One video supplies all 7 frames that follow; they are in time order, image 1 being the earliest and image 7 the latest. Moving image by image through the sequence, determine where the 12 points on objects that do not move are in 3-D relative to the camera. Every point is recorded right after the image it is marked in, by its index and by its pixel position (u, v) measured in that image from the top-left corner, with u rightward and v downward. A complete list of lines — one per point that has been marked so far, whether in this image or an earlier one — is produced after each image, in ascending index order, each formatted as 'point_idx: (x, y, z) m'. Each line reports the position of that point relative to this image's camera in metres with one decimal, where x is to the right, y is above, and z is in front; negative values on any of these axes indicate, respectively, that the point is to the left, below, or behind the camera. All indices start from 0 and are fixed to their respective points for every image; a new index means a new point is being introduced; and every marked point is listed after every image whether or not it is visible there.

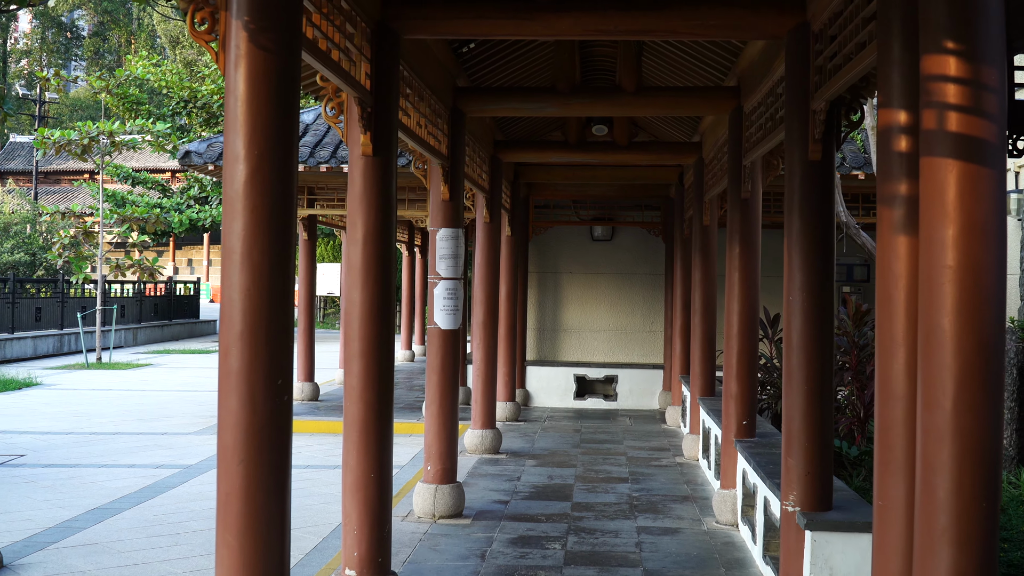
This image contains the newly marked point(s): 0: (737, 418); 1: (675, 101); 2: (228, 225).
0: (+1.5, -0.9, +5.8) m
1: (+1.1, +1.2, +5.8) m
2: (-0.8, +0.2, +2.7) m
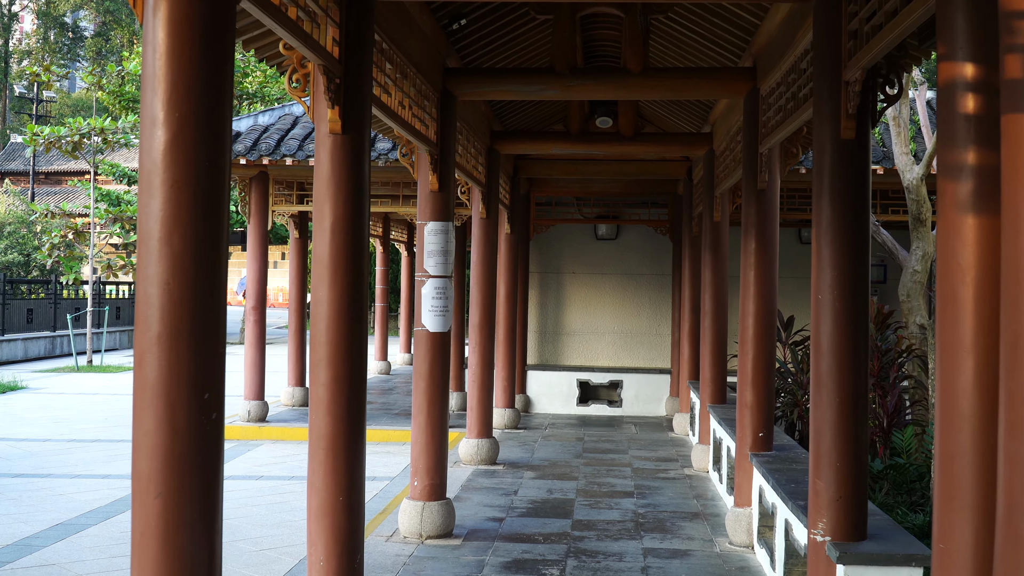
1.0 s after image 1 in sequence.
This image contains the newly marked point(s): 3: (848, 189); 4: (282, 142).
0: (+1.4, -0.9, +5.3) m
1: (+1.0, +1.2, +5.3) m
2: (-0.9, +0.2, +2.2) m
3: (+1.3, +0.4, +3.4) m
4: (-2.2, +1.4, +8.6) m
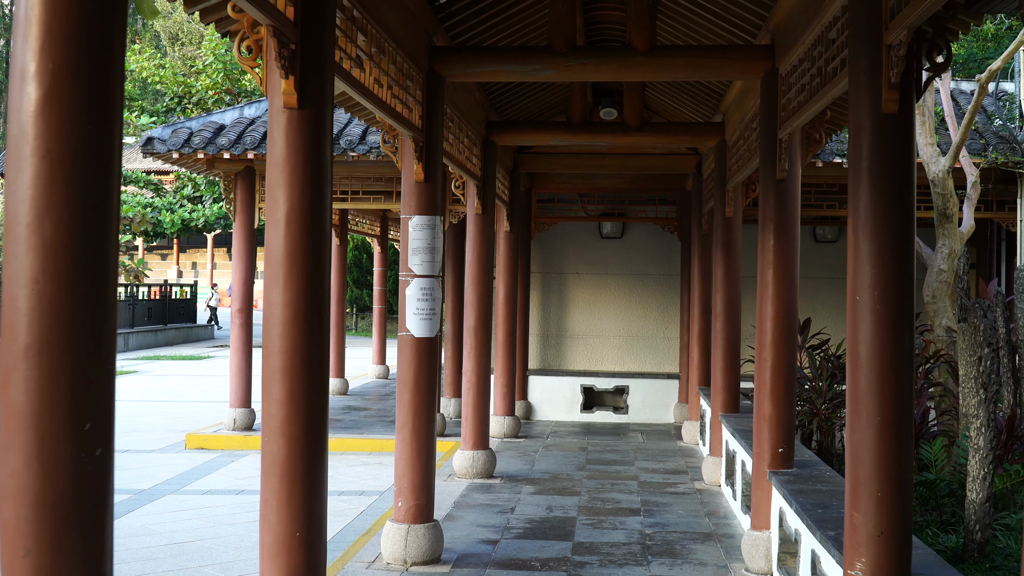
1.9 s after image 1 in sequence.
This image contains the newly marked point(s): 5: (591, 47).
0: (+1.4, -0.9, +4.8) m
1: (+1.0, +1.2, +4.9) m
2: (-1.0, +0.2, +1.7) m
3: (+1.2, +0.4, +2.9) m
4: (-2.2, +1.4, +8.2) m
5: (+0.4, +1.3, +4.9) m
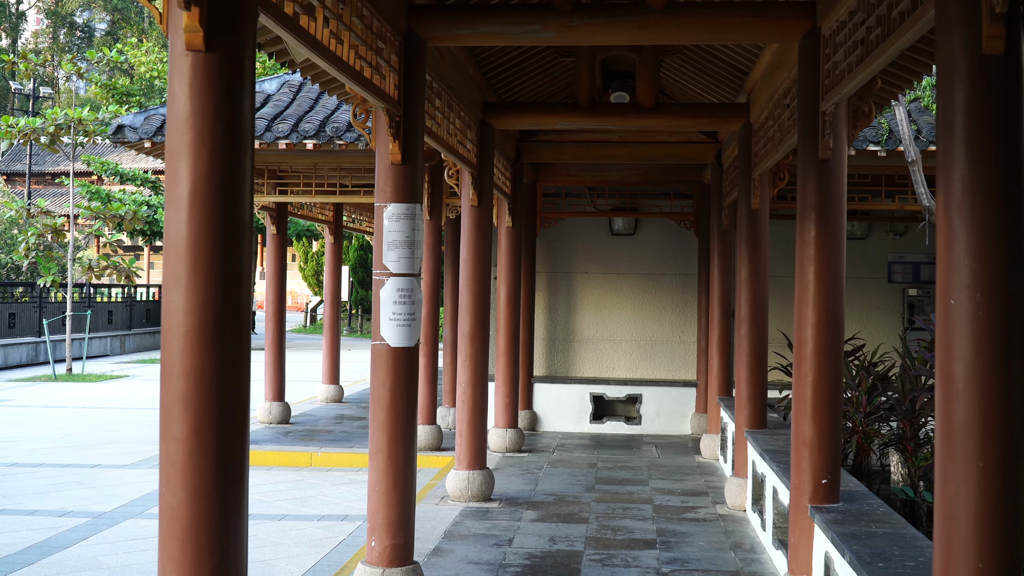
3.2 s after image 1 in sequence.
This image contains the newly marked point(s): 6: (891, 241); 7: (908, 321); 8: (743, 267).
0: (+1.4, -0.9, +4.1) m
1: (+1.0, +1.2, +4.1) m
2: (-1.0, +0.2, +1.0) m
3: (+1.2, +0.4, +2.2) m
4: (-2.2, +1.4, +7.5) m
5: (+0.4, +1.3, +4.1) m
6: (+4.2, +0.5, +9.8) m
7: (+4.3, -0.4, +9.7) m
8: (+1.7, +0.1, +6.4) m
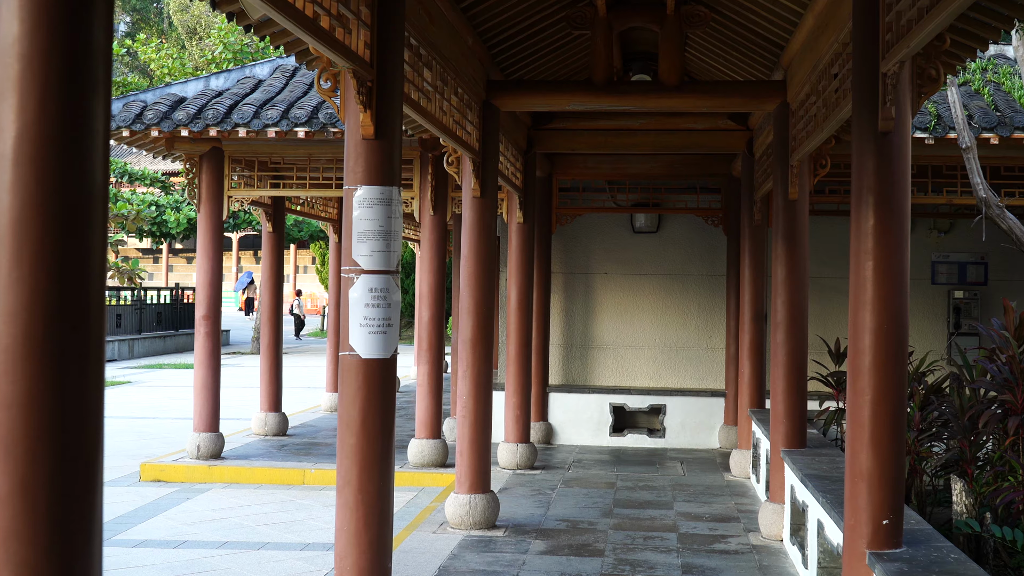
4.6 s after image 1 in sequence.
0: (+1.4, -0.9, +3.4) m
1: (+1.0, +1.2, +3.4) m
2: (-1.1, +0.2, +0.3) m
3: (+1.1, +0.4, +1.5) m
4: (-2.2, +1.4, +6.9) m
5: (+0.4, +1.3, +3.5) m
6: (+4.3, +0.5, +9.0) m
7: (+4.4, -0.4, +8.9) m
8: (+1.7, +0.1, +5.7) m
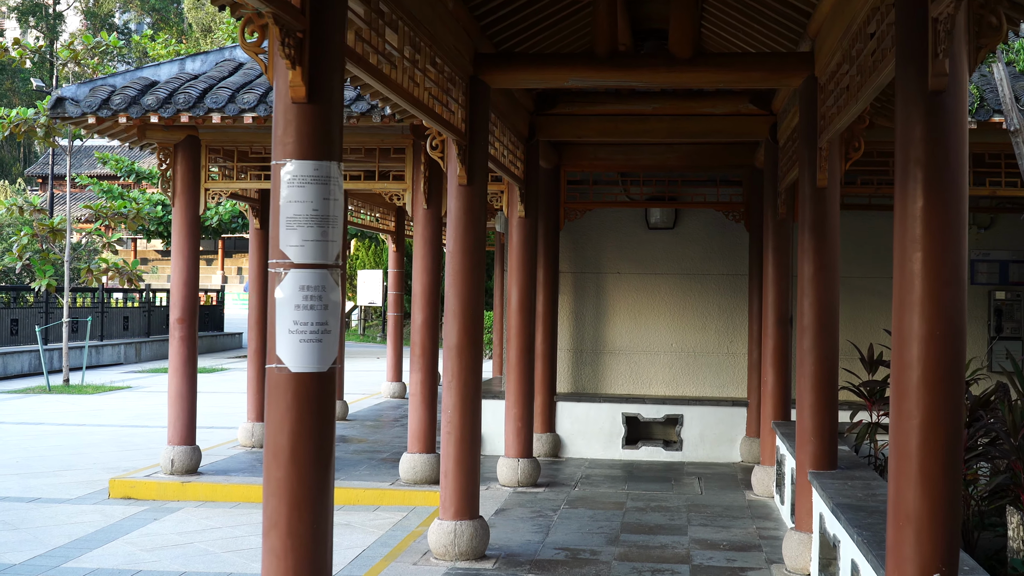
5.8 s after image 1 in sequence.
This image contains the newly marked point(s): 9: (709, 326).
0: (+1.2, -0.8, +2.7) m
1: (+0.8, +1.2, +2.8) m
2: (-1.3, +0.2, -0.2) m
3: (+1.0, +0.4, +0.8) m
4: (-2.2, +1.4, +6.3) m
5: (+0.3, +1.3, +2.8) m
6: (+4.4, +0.5, +8.3) m
7: (+4.5, -0.4, +8.1) m
8: (+1.7, +0.1, +5.0) m
9: (+1.9, -0.3, +8.4) m
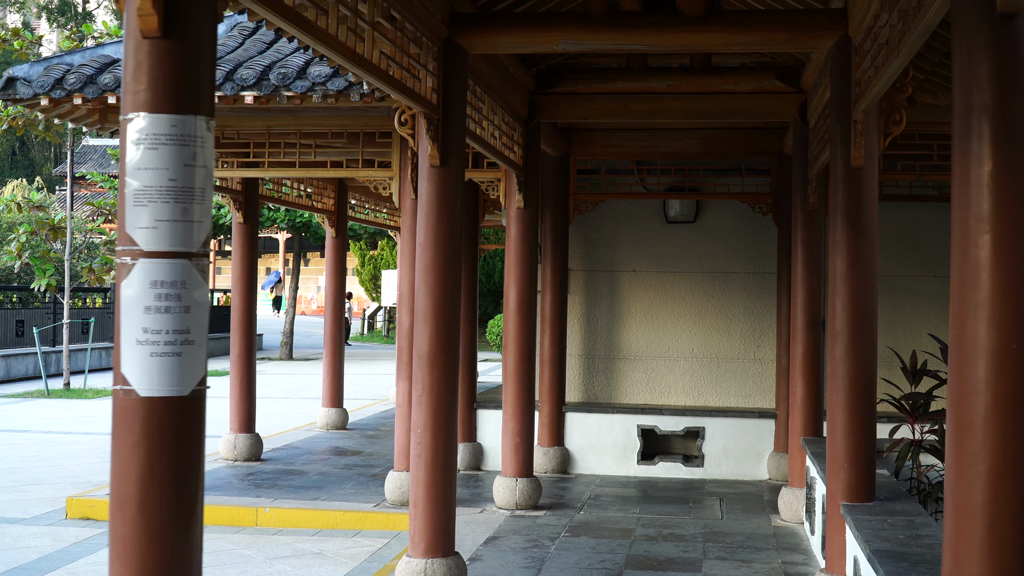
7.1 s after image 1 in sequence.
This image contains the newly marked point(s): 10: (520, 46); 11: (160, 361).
0: (+1.1, -0.8, +2.0) m
1: (+0.7, +1.2, +2.1) m
2: (-1.6, +0.2, -0.9) m
3: (+0.7, +0.4, +0.1) m
4: (-2.2, +1.4, +5.7) m
5: (+0.1, +1.3, +2.1) m
6: (+4.4, +0.5, +7.4) m
7: (+4.5, -0.4, +7.3) m
8: (+1.6, +0.1, +4.3) m
9: (+1.9, -0.3, +7.6) m
10: (0.0, +1.2, +4.4) m
11: (-0.8, -0.2, +2.1) m
